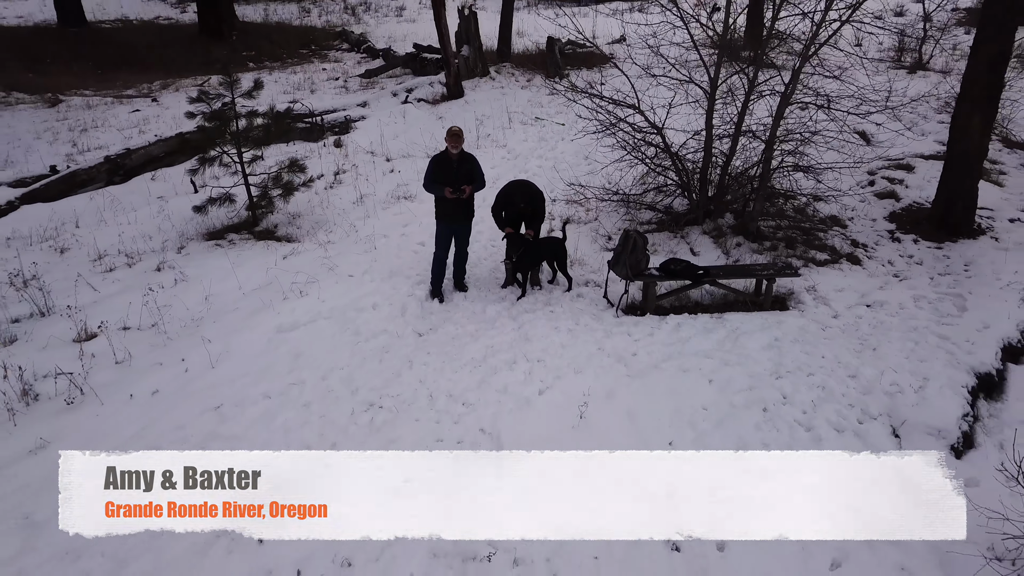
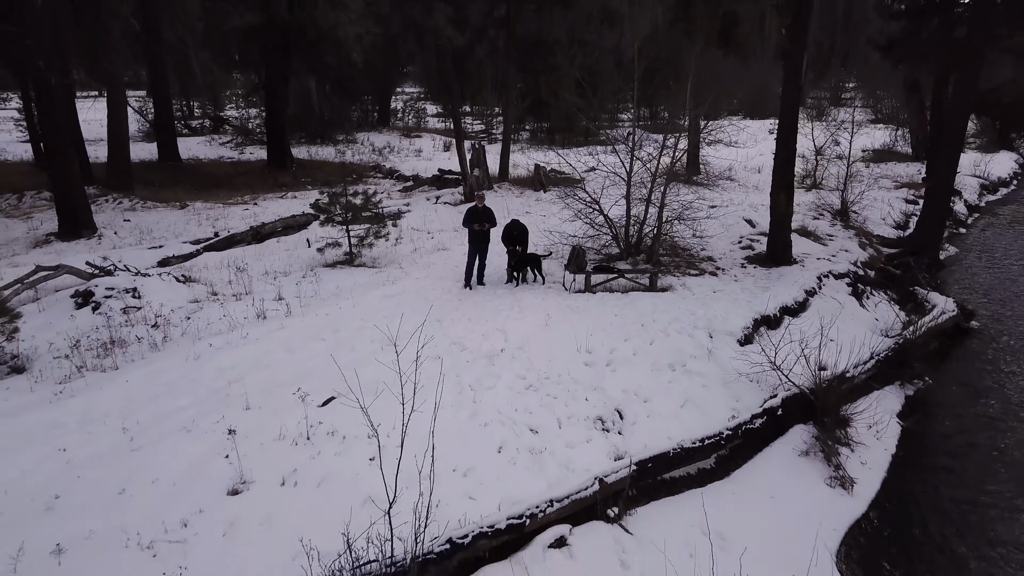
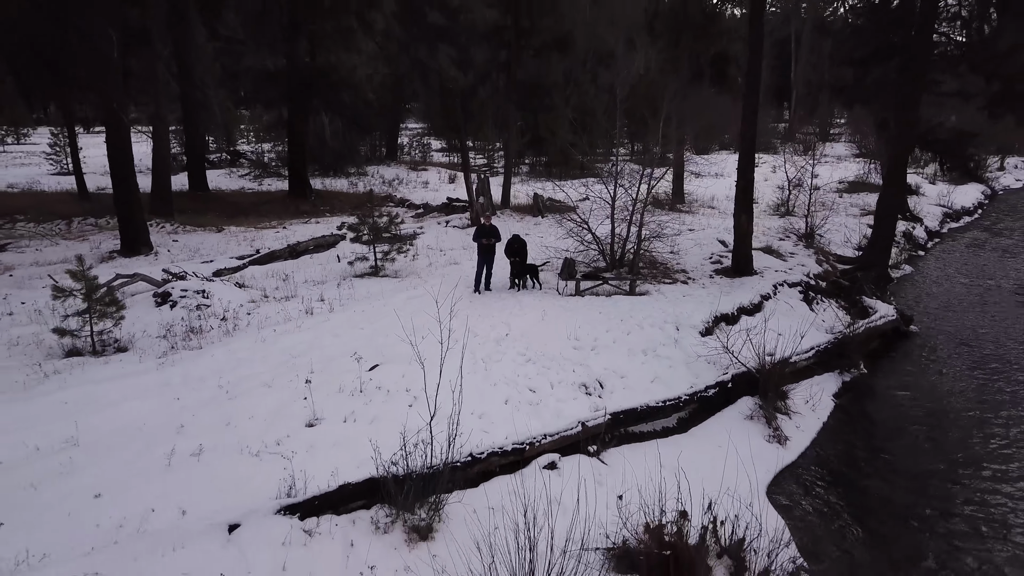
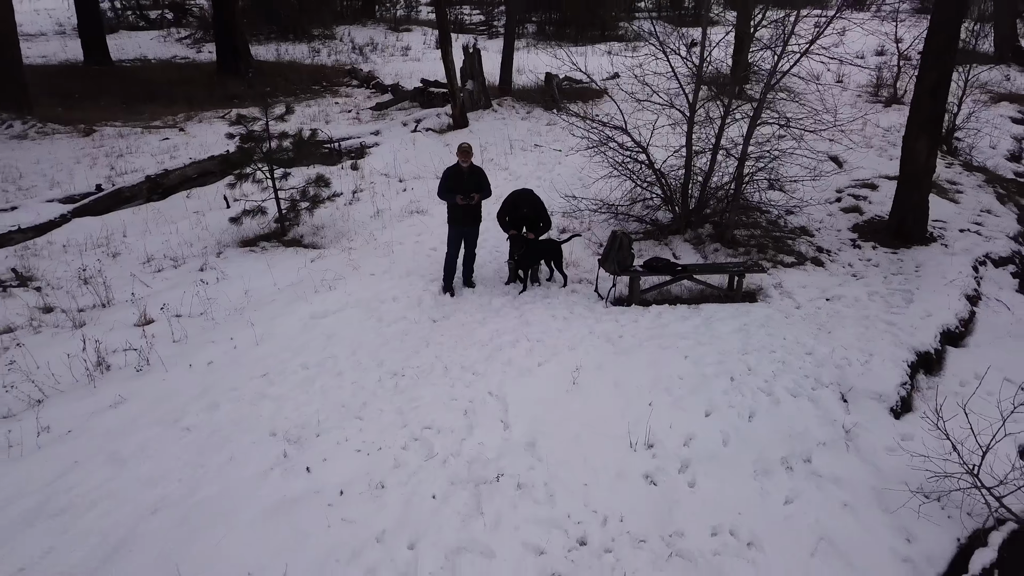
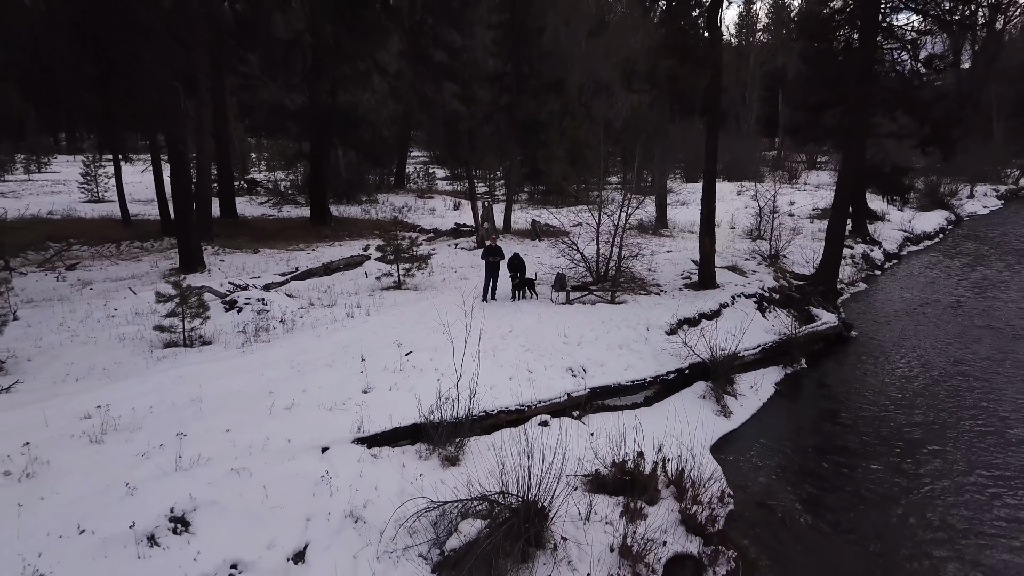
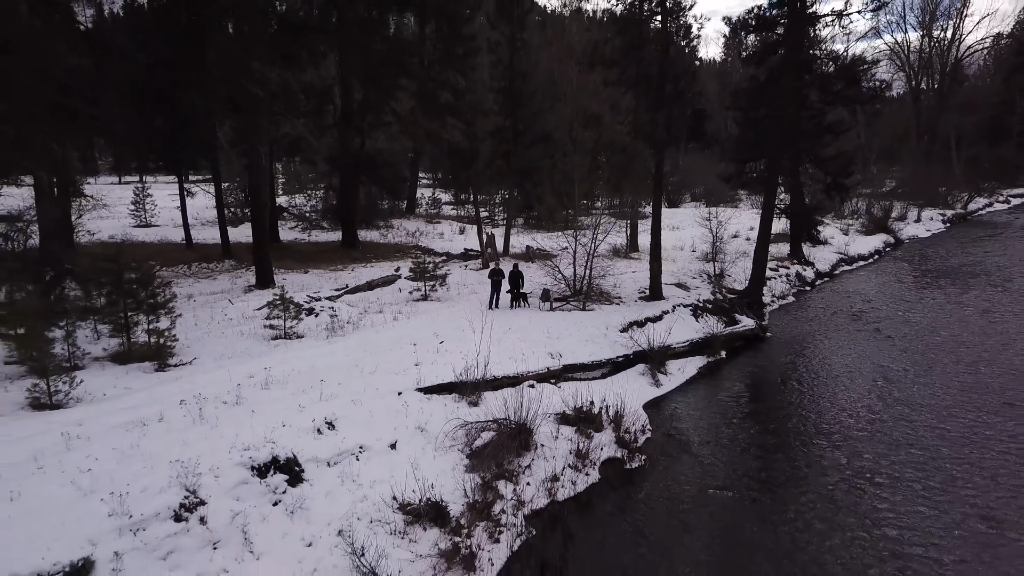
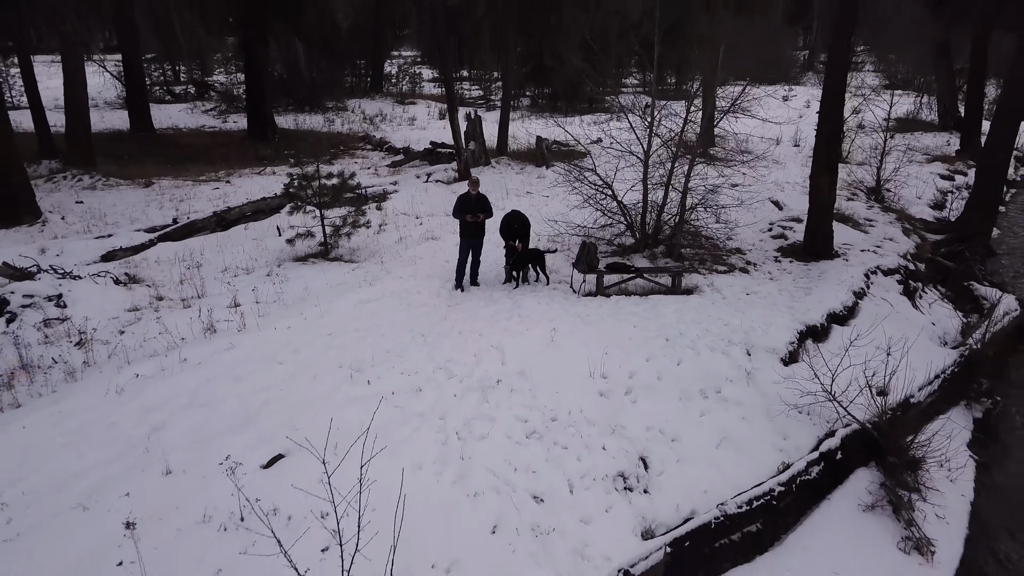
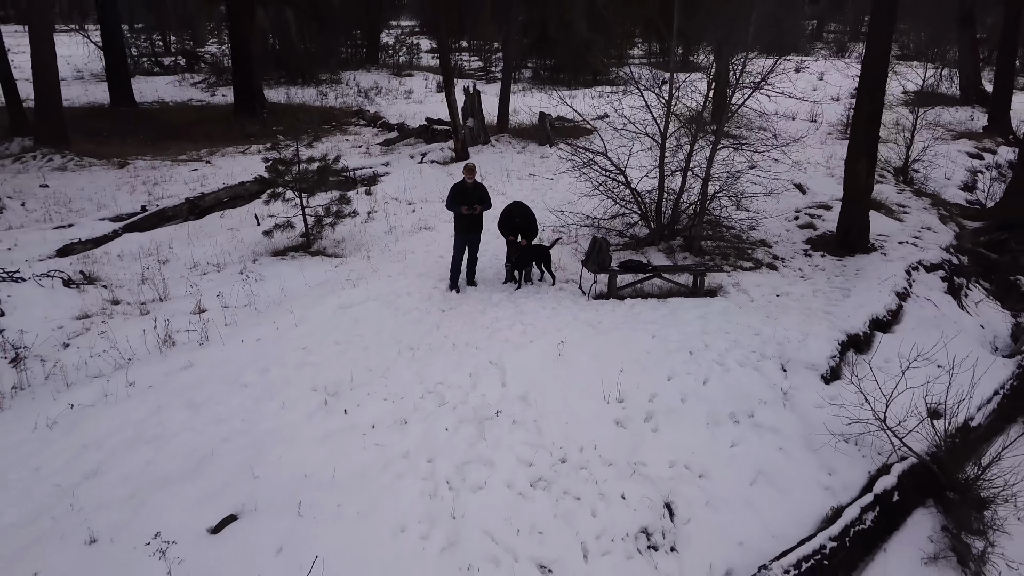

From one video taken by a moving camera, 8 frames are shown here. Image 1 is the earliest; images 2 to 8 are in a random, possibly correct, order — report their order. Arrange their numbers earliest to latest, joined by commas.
4, 8, 7, 2, 3, 5, 6
